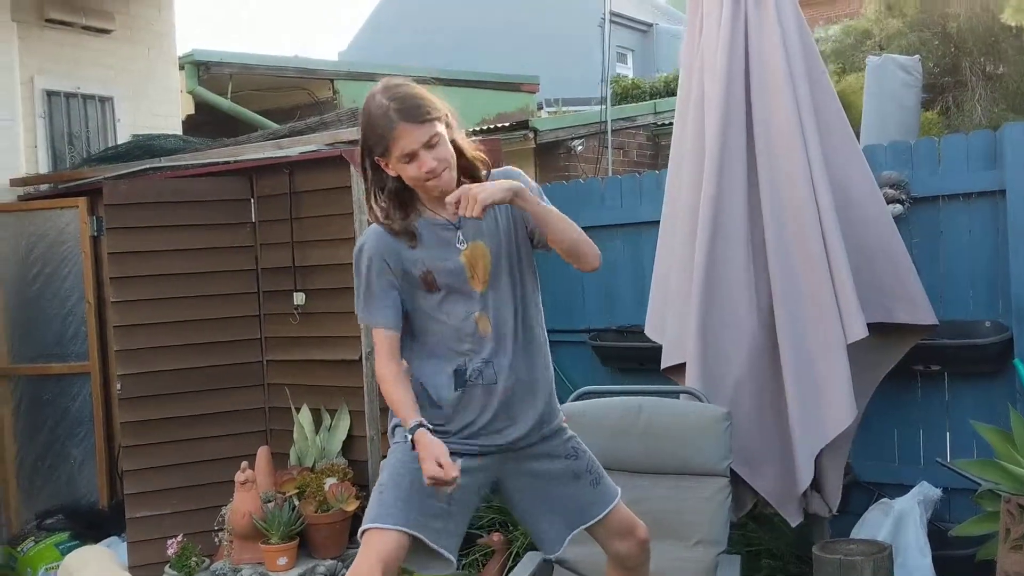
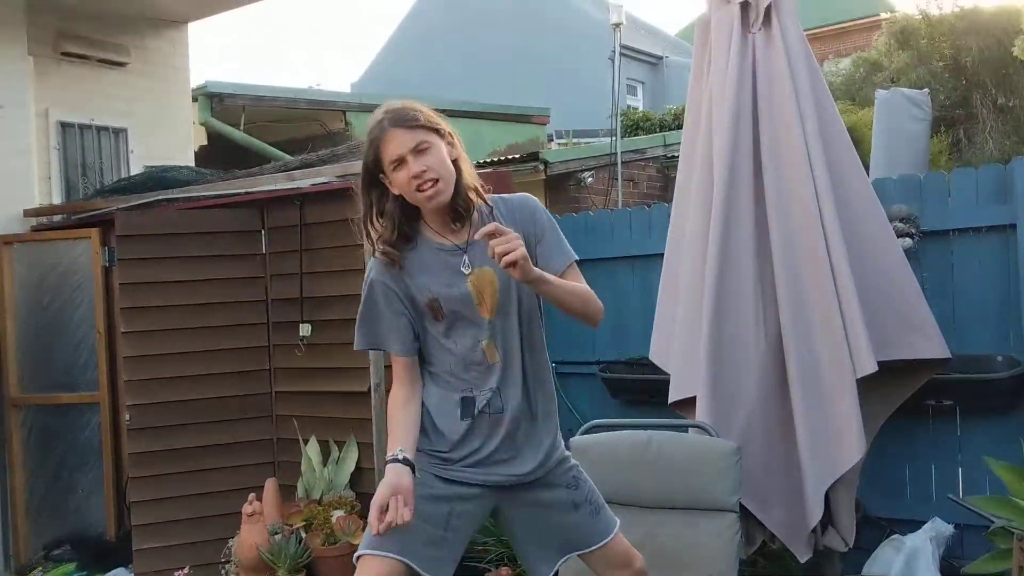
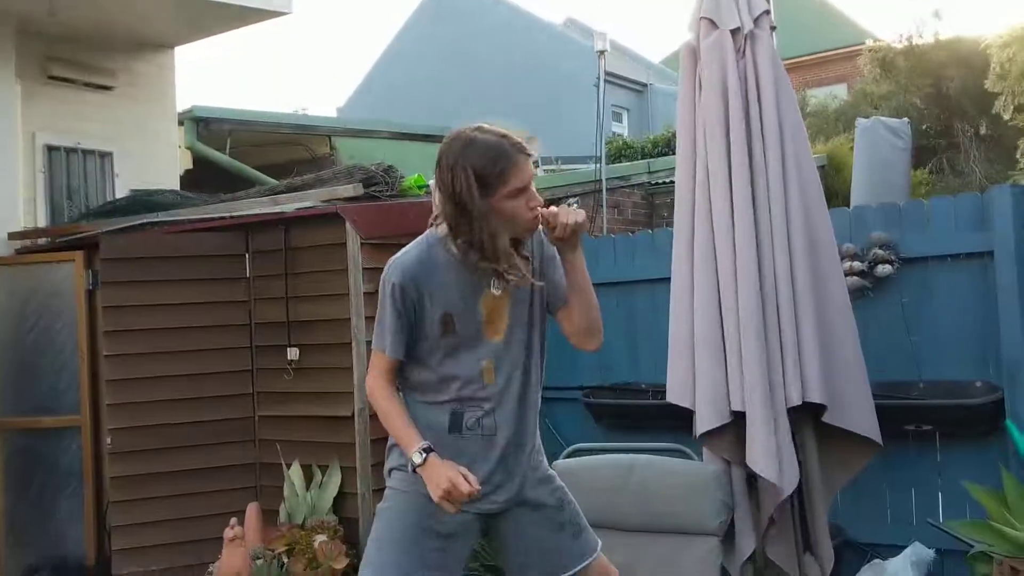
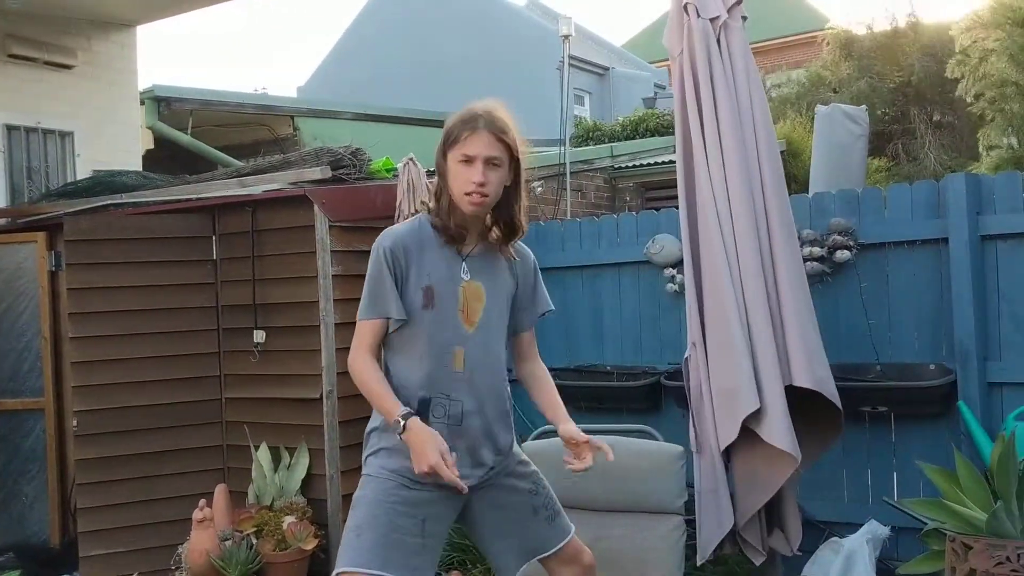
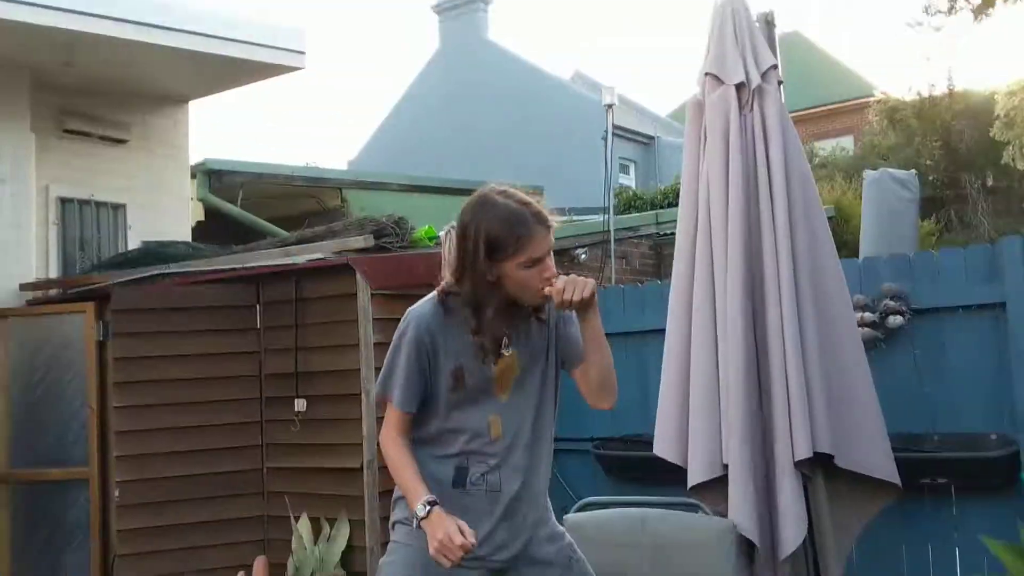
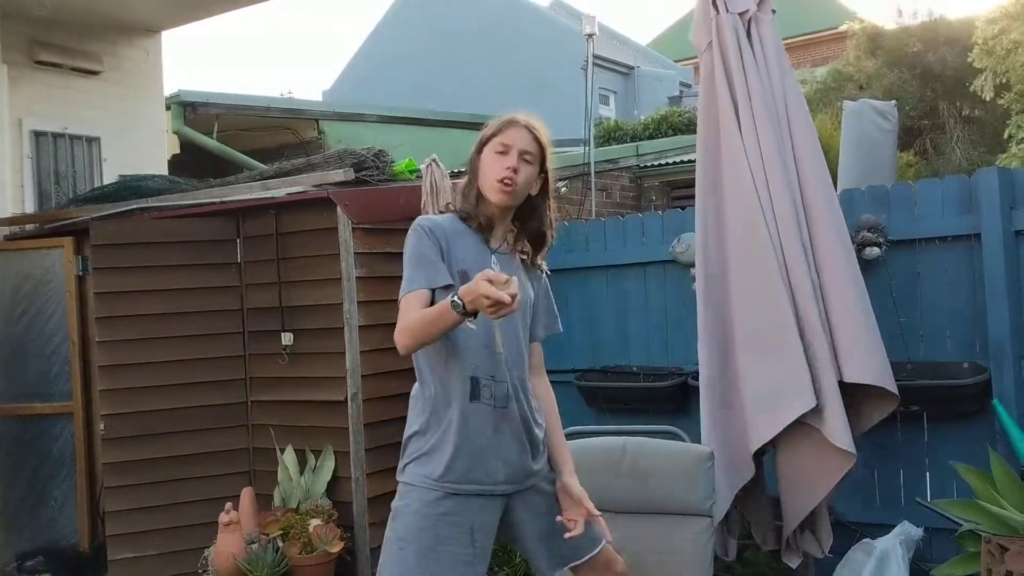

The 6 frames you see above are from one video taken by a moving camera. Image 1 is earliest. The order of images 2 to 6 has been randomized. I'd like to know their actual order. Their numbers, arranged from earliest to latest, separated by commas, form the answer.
2, 5, 3, 6, 4
